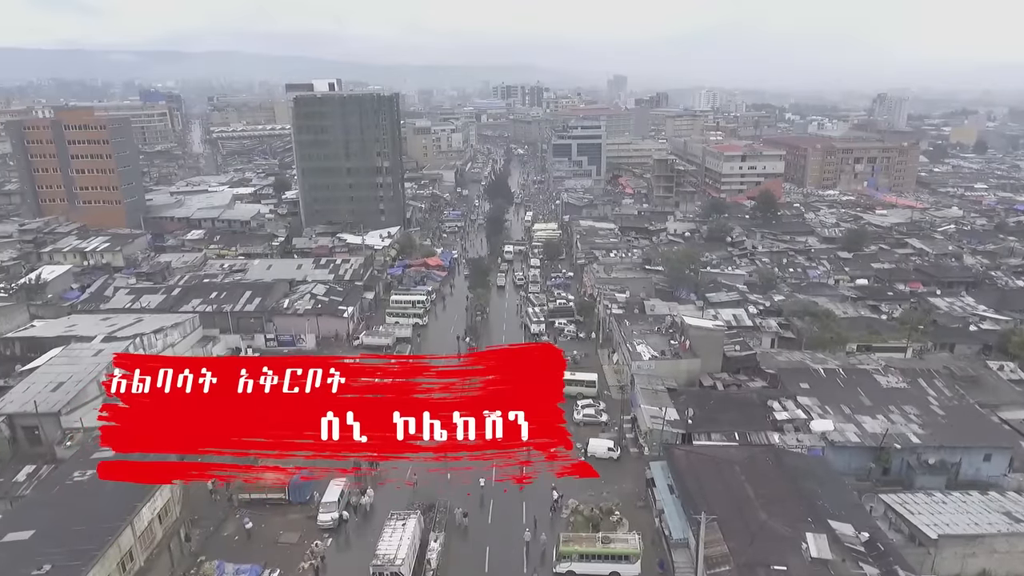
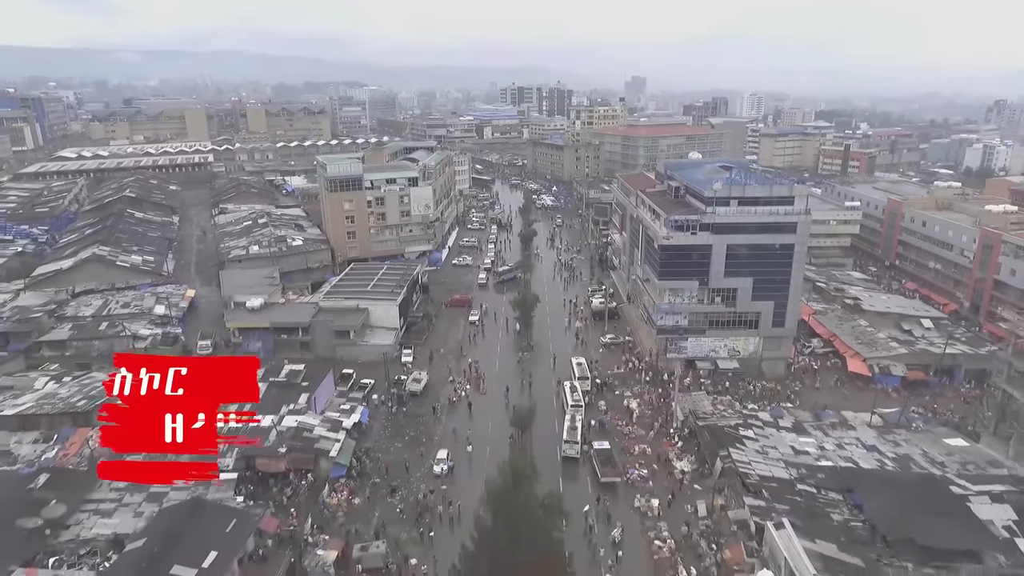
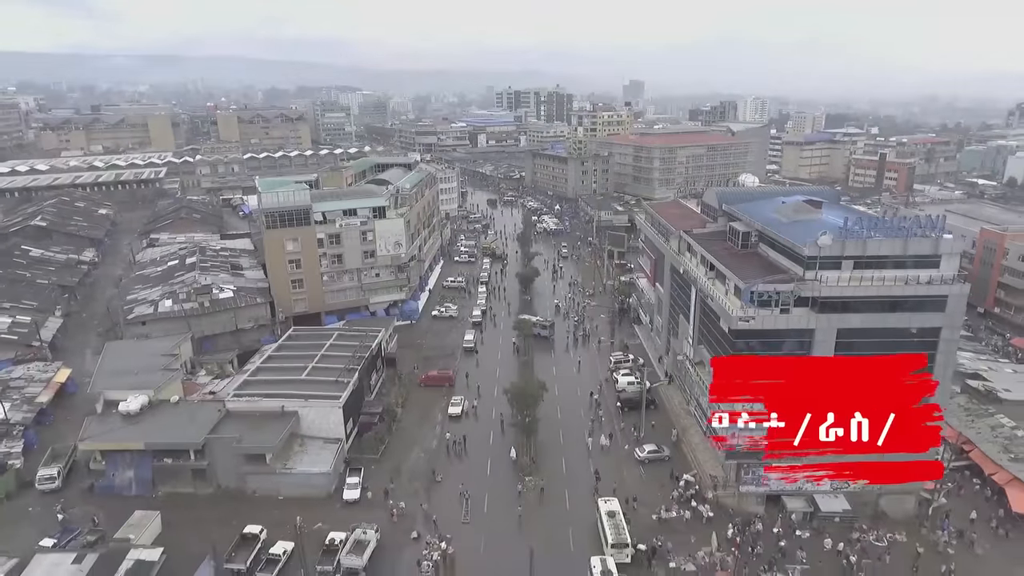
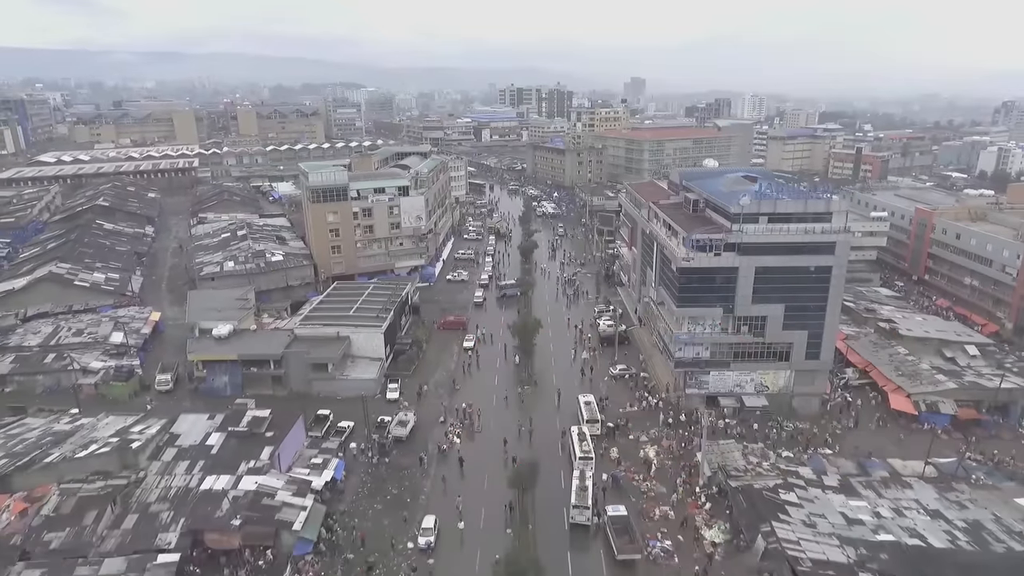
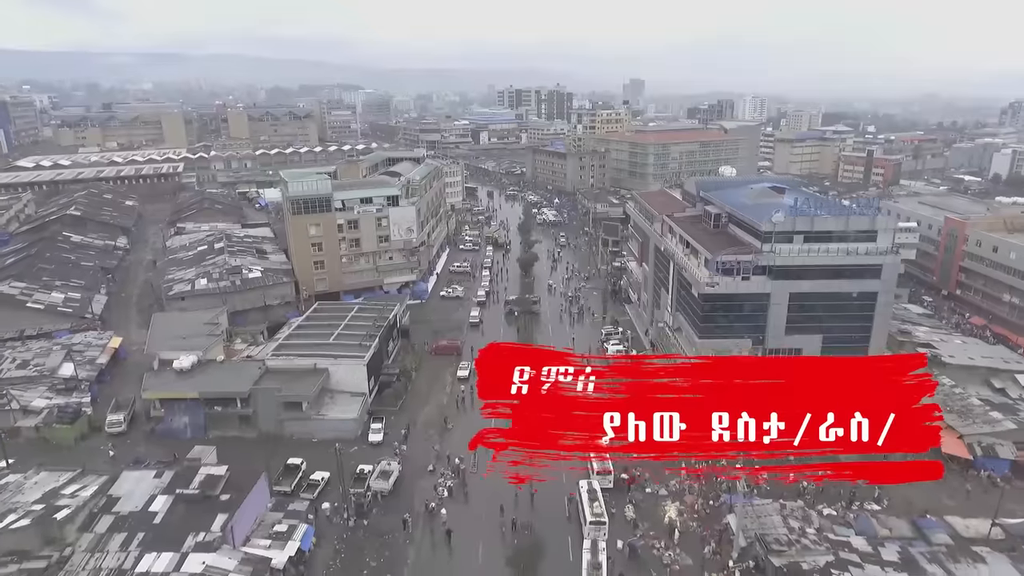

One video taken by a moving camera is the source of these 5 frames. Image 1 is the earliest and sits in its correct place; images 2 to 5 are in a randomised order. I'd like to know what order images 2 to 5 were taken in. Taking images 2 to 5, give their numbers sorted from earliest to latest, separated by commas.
3, 5, 4, 2
